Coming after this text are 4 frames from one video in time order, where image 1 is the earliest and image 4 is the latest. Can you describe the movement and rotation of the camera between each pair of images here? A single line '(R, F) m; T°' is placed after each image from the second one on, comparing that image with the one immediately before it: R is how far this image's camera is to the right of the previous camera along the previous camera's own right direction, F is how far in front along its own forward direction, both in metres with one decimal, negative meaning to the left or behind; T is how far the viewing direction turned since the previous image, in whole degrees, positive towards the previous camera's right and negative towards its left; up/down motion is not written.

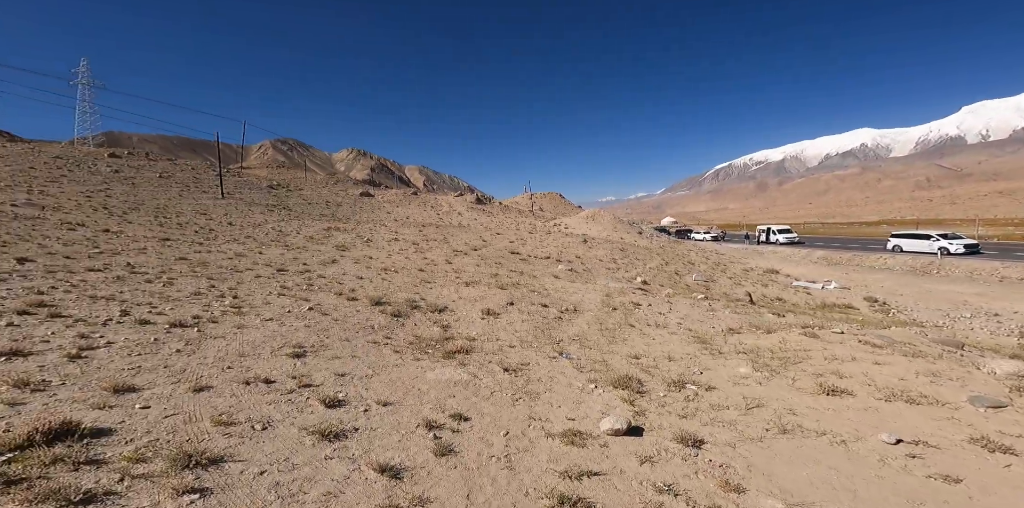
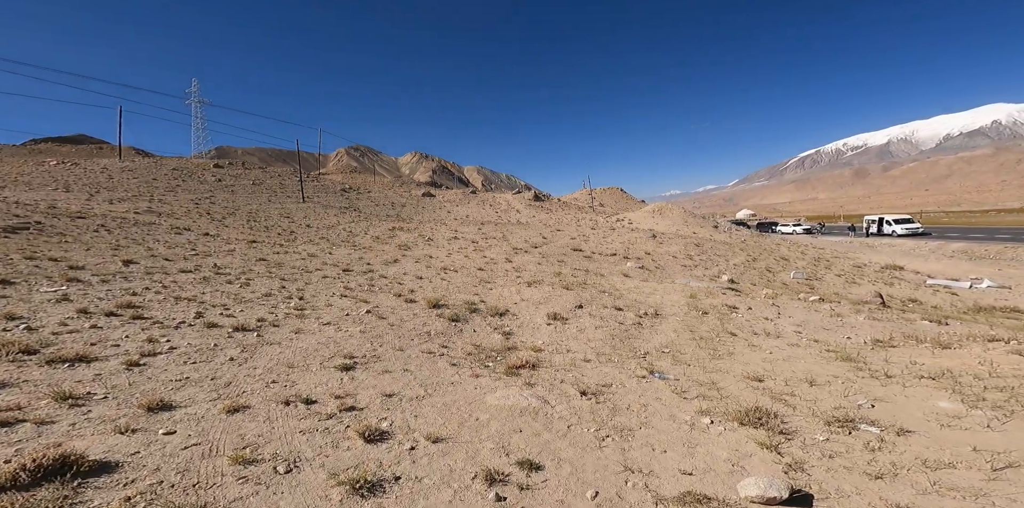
(-0.2, +1.9) m; -9°
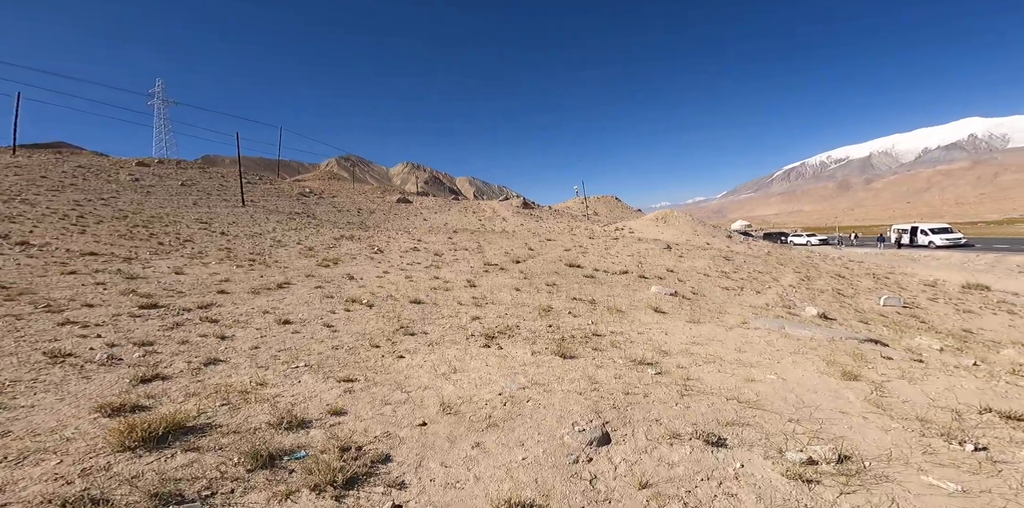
(+1.0, +10.3) m; +2°
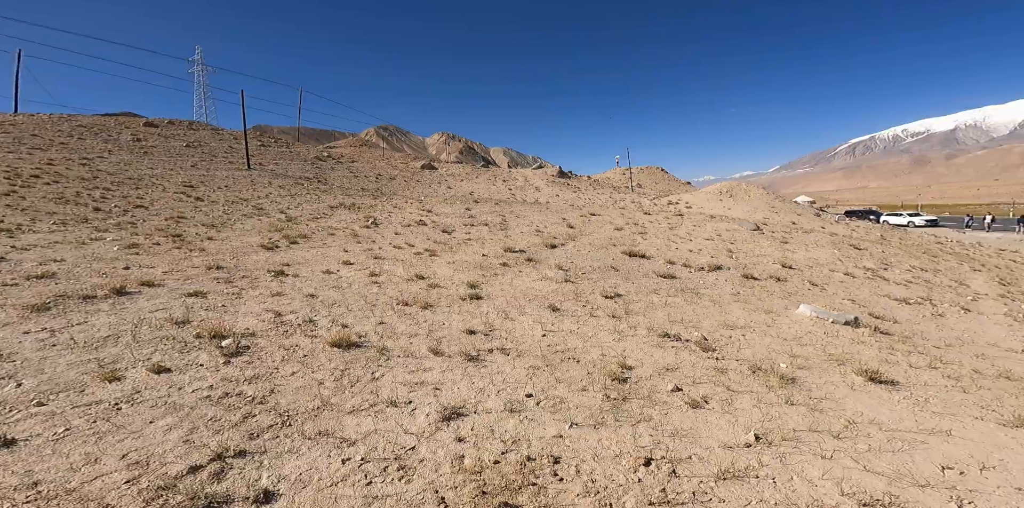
(+0.1, +8.1) m; -5°
